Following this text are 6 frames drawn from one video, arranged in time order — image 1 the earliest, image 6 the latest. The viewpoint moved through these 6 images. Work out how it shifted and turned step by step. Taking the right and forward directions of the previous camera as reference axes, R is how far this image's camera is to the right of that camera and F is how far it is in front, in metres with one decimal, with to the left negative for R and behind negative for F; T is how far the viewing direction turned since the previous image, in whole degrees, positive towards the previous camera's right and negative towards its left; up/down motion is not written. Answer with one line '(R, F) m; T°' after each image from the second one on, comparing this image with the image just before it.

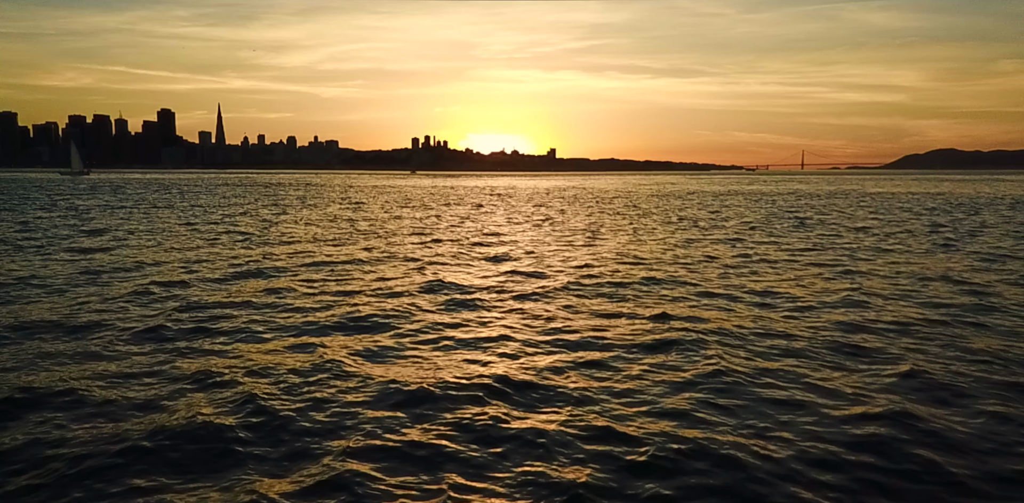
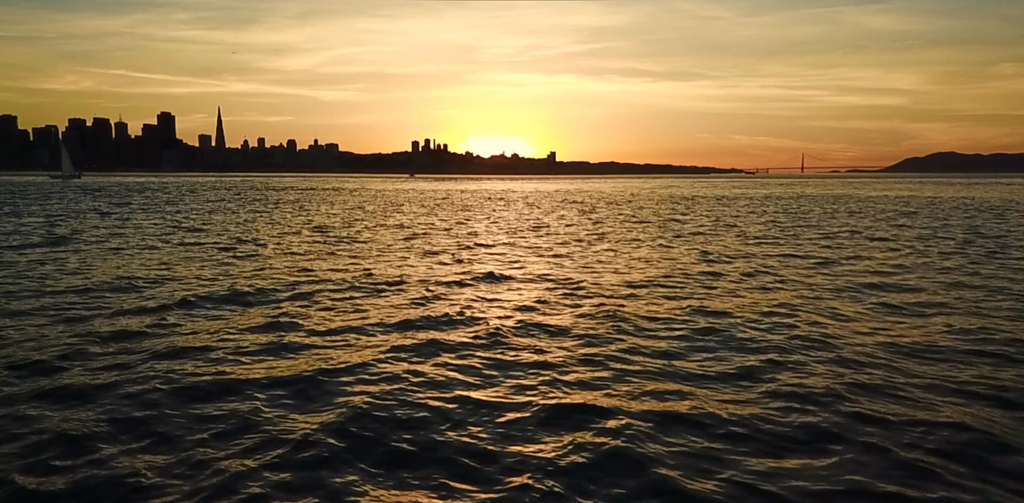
(0.0, +0.2) m; 0°
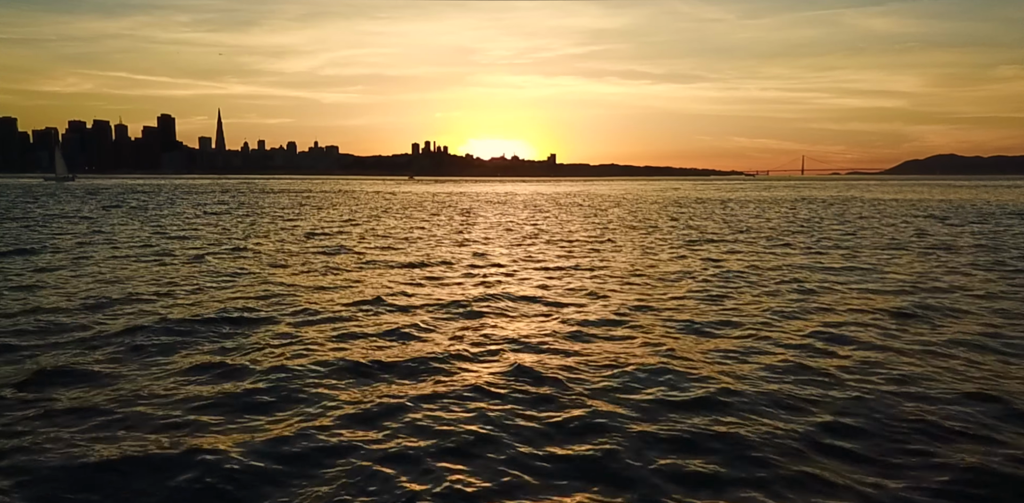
(0.0, +0.2) m; 0°
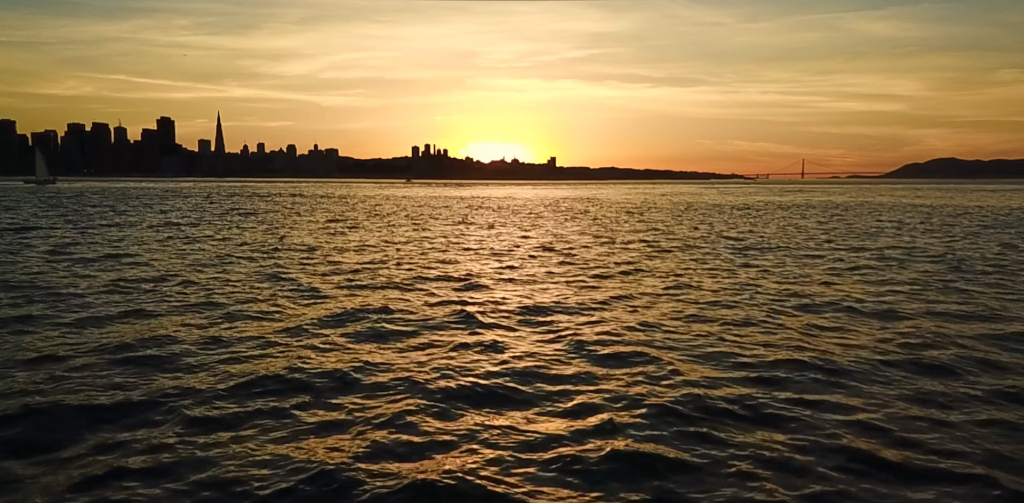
(0.0, +0.4) m; 0°
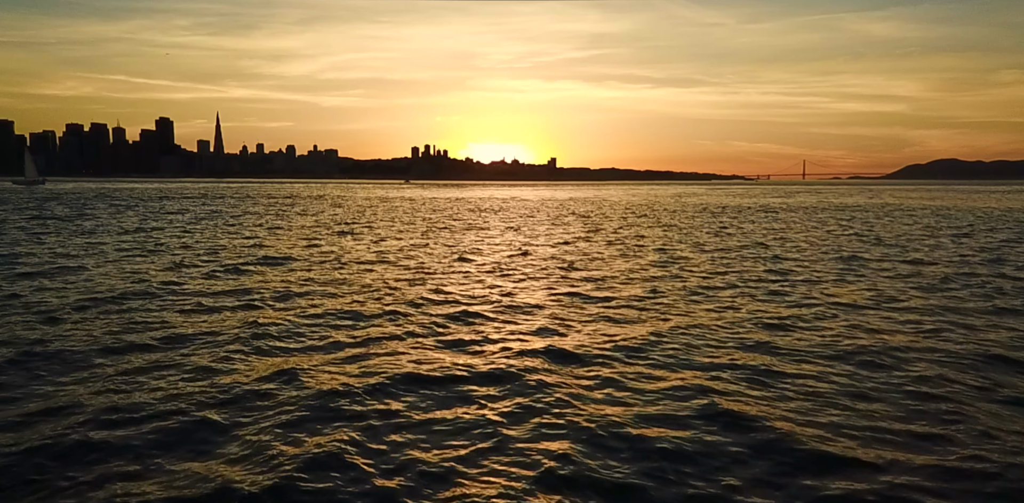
(-0.1, +0.8) m; 0°
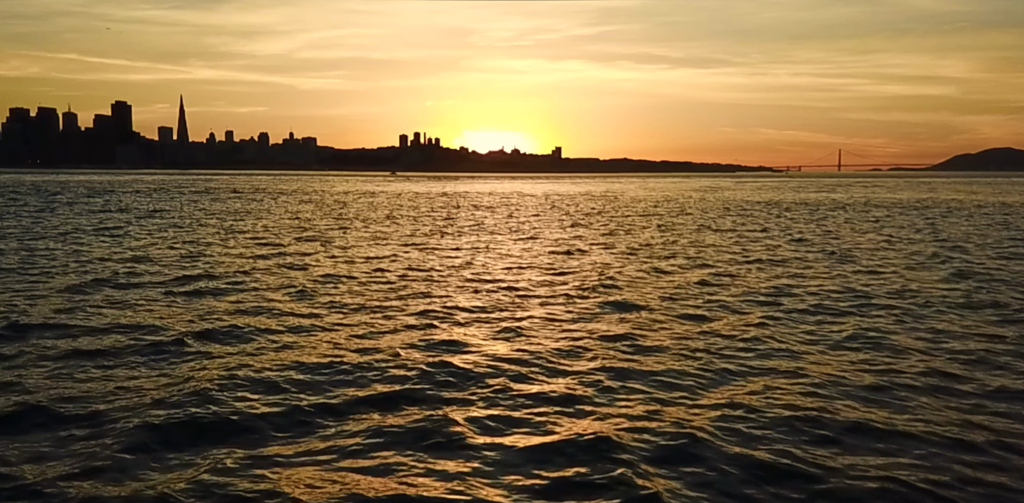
(-2.7, +26.3) m; +1°
